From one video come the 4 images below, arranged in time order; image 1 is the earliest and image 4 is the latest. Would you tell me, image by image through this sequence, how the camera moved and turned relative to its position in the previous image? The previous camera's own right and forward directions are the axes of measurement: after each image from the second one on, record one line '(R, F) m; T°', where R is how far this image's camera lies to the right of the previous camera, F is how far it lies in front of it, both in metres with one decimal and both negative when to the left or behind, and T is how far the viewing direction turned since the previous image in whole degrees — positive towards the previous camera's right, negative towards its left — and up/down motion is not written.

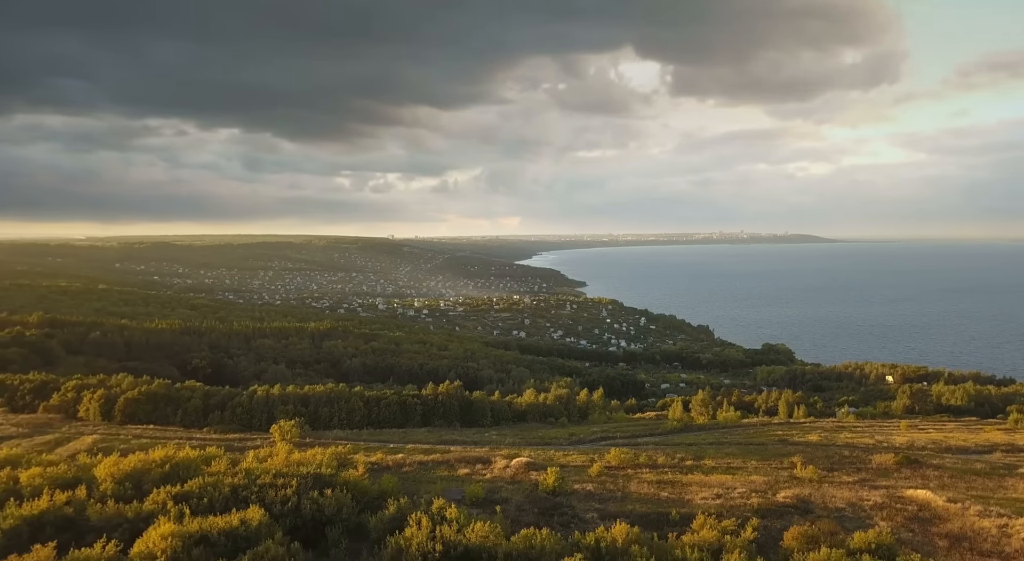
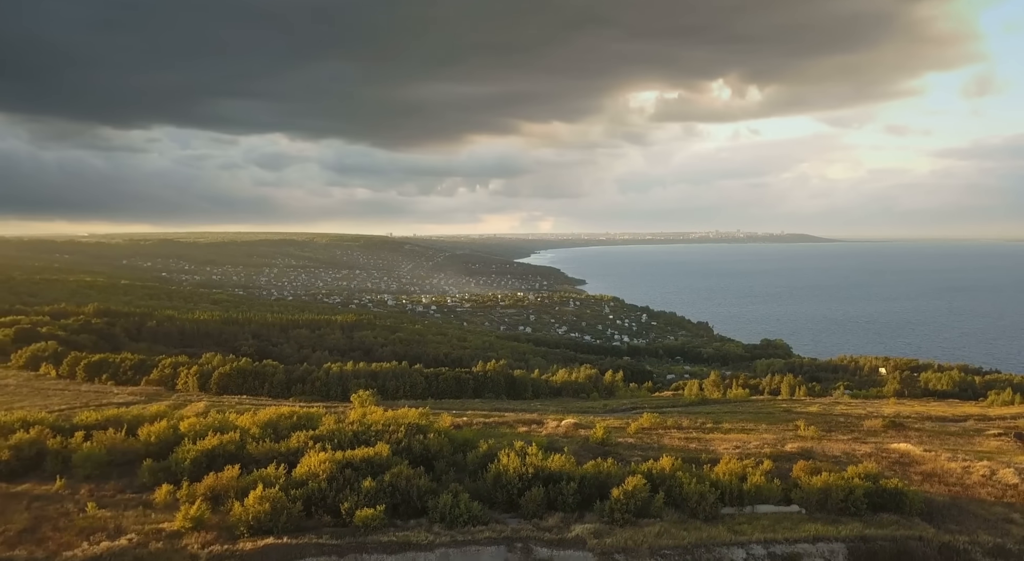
(-2.2, -5.1) m; 0°
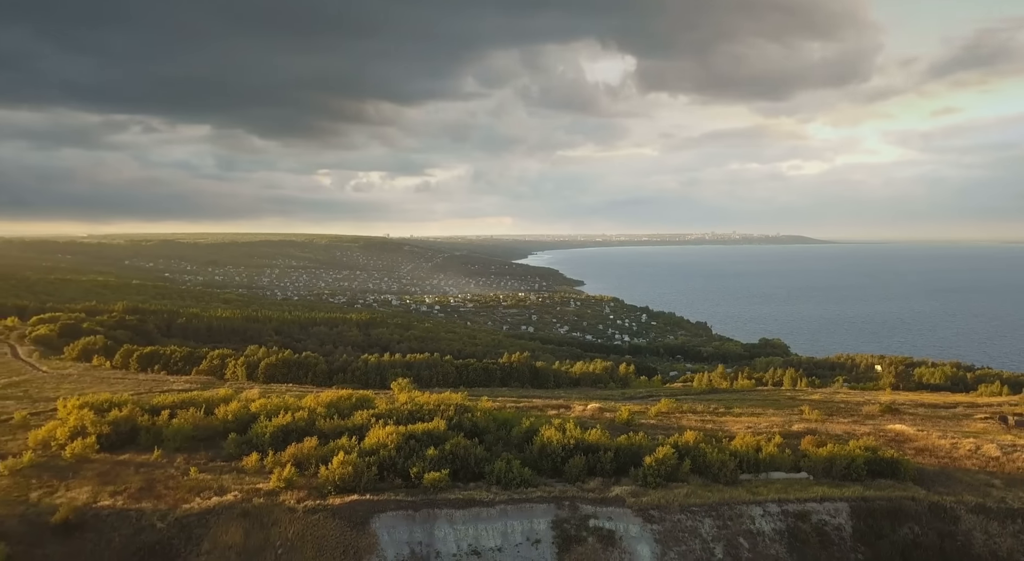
(-1.5, -3.0) m; 0°
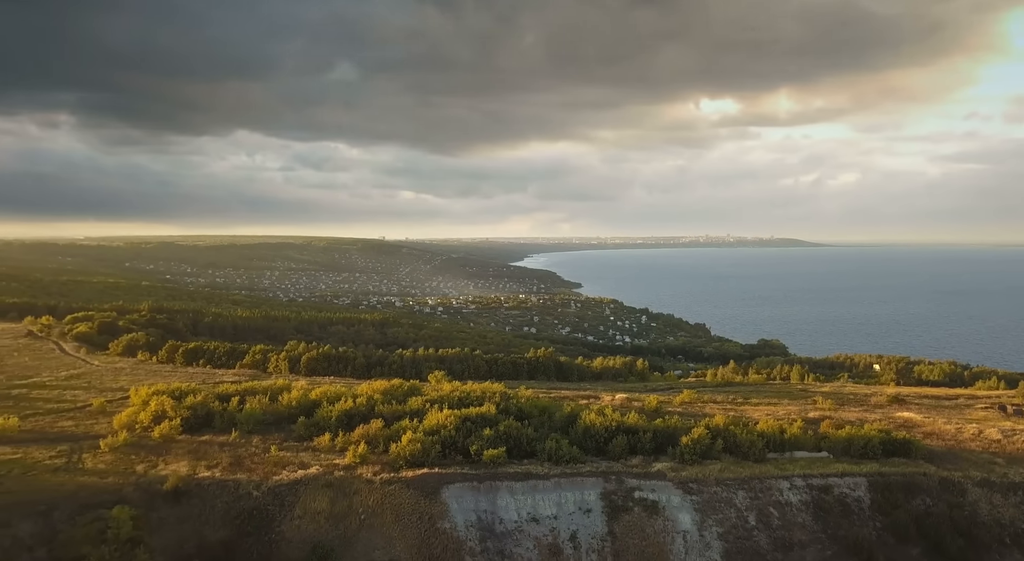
(-1.8, -2.4) m; 0°
